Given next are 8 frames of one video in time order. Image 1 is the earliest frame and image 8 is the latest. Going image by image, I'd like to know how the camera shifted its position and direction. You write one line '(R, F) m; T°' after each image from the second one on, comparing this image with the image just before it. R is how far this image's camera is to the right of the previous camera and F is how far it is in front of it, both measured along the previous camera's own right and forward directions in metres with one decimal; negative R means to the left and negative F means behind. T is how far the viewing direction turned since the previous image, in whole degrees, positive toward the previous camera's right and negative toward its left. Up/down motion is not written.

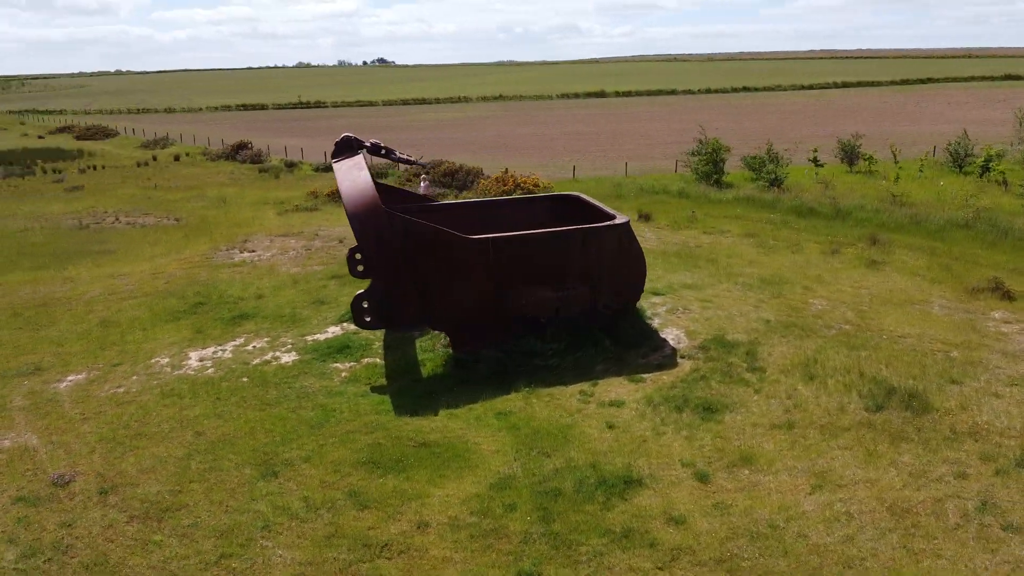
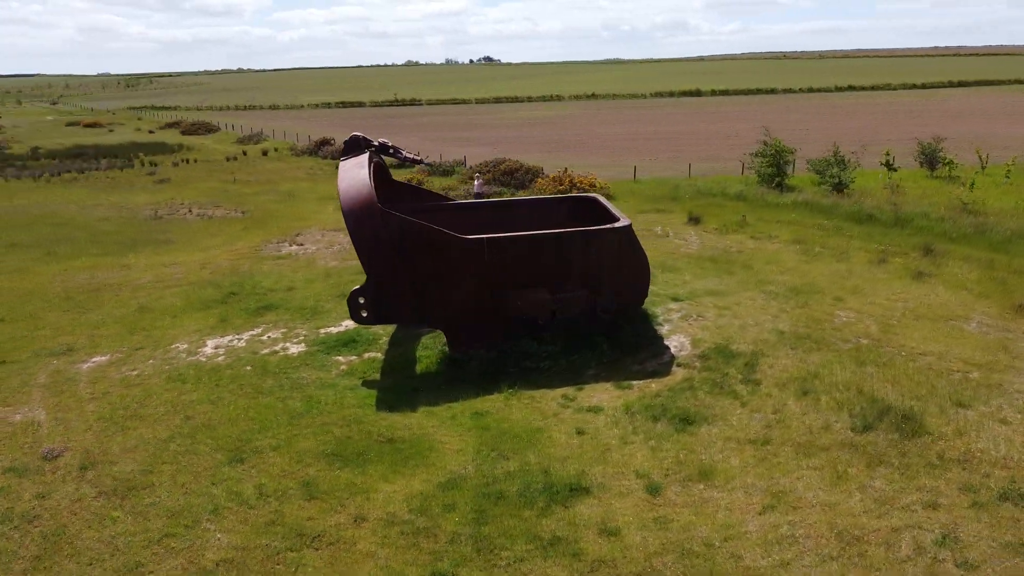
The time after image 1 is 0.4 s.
(+1.3, +0.1) m; -7°
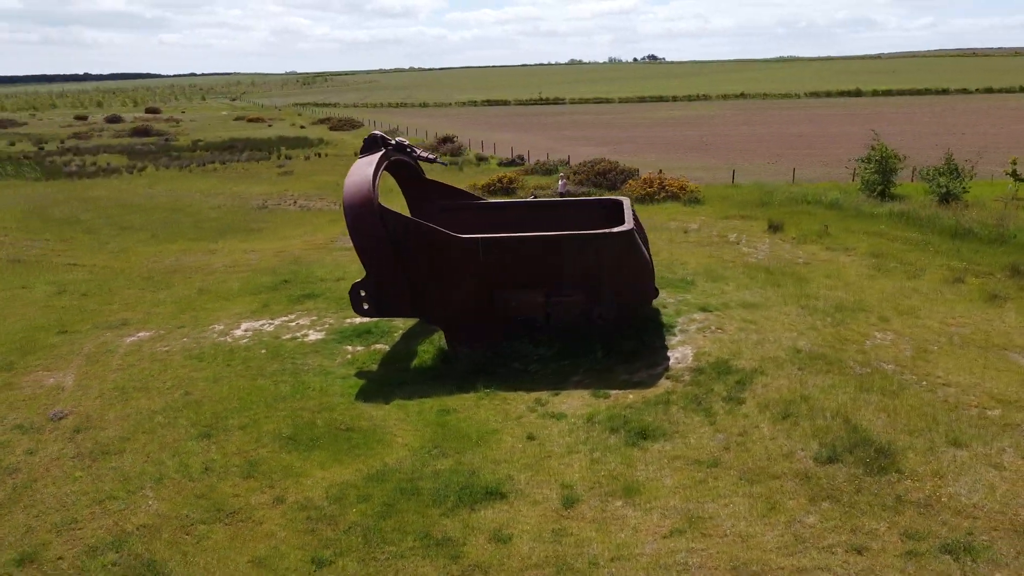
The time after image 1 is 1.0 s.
(+1.9, +0.2) m; -11°
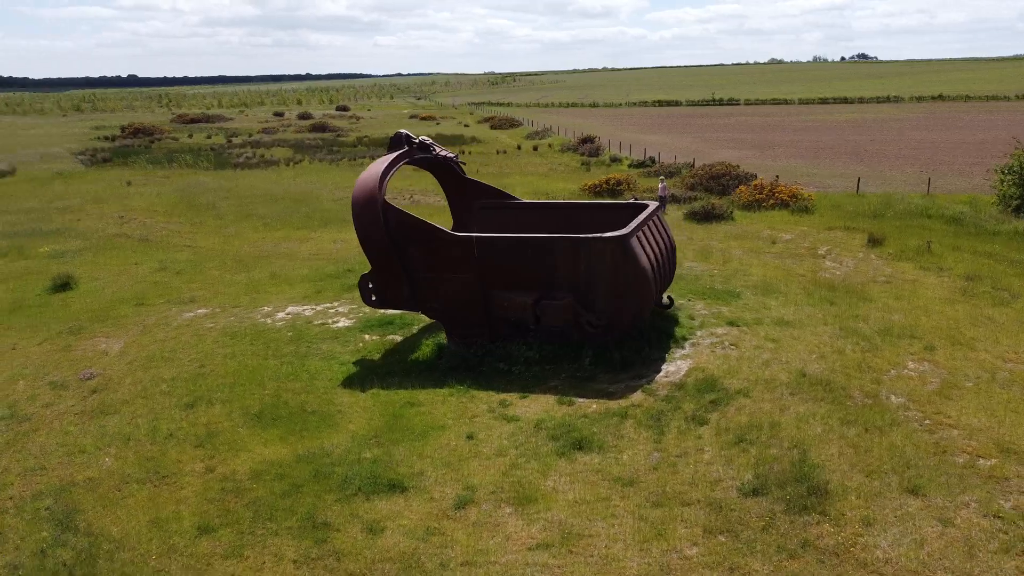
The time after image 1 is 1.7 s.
(+2.3, +0.3) m; -13°
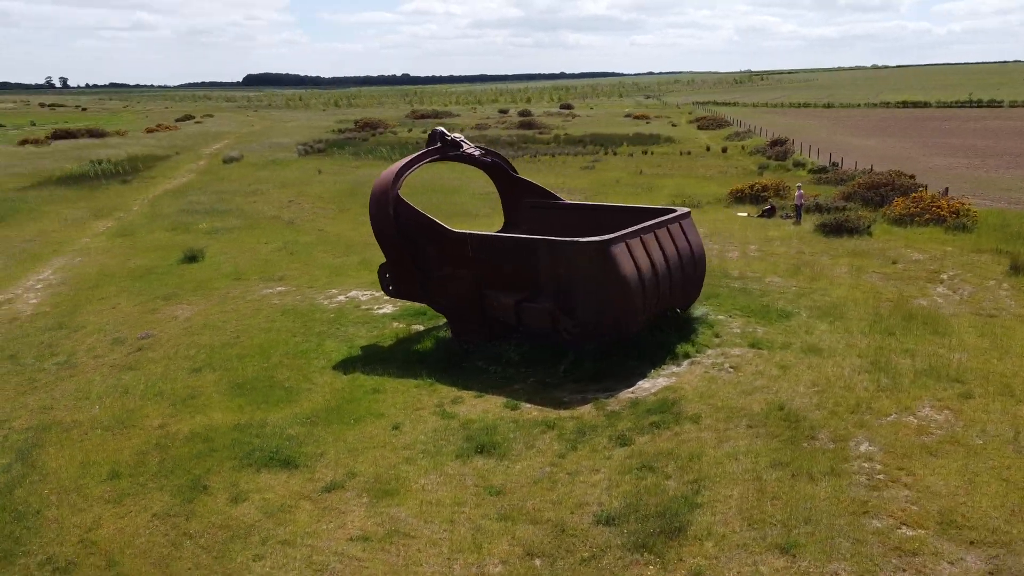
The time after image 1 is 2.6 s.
(+2.9, +0.5) m; -17°
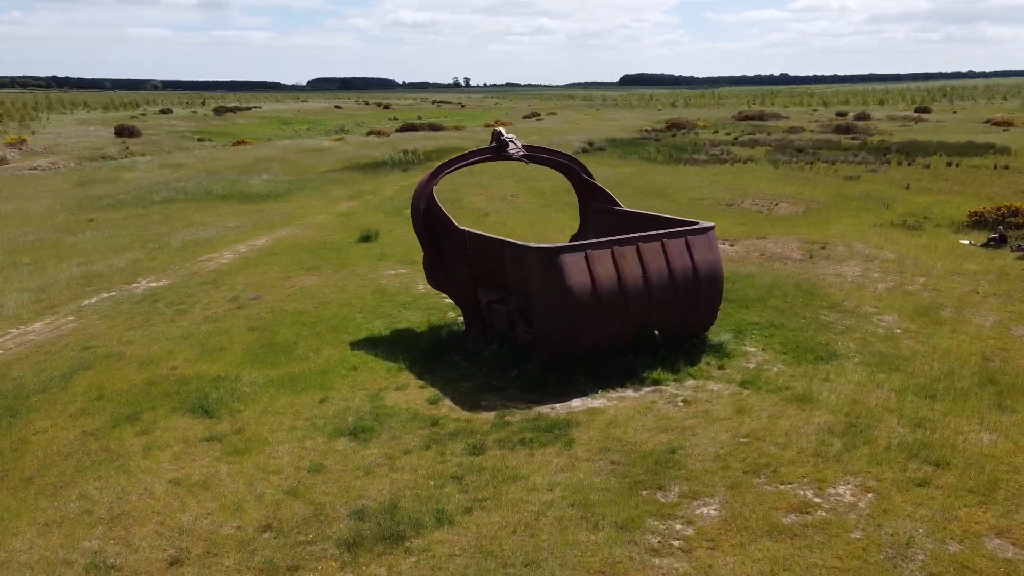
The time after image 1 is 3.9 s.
(+4.3, +0.9) m; -25°
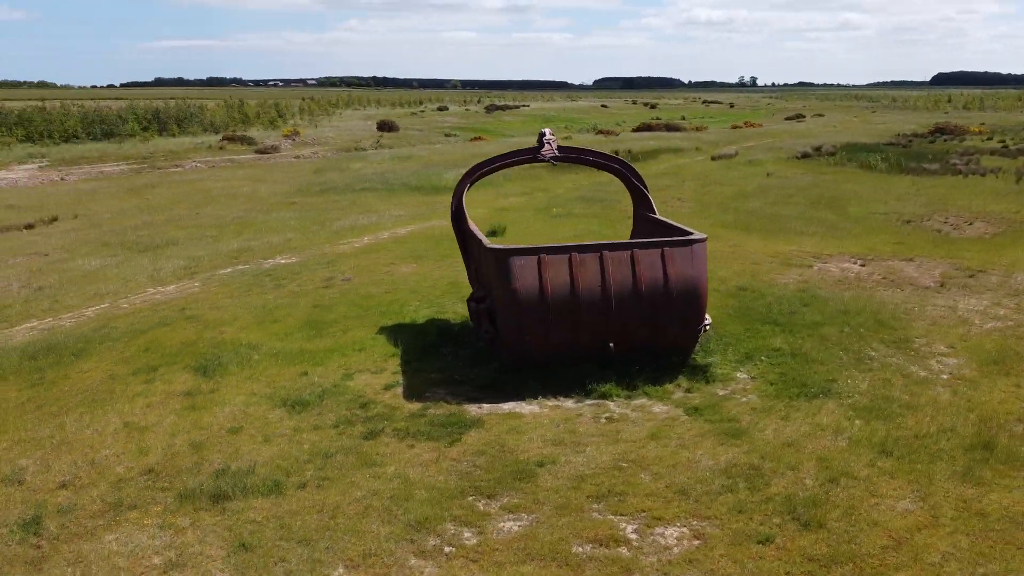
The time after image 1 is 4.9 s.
(+3.3, +0.5) m; -19°
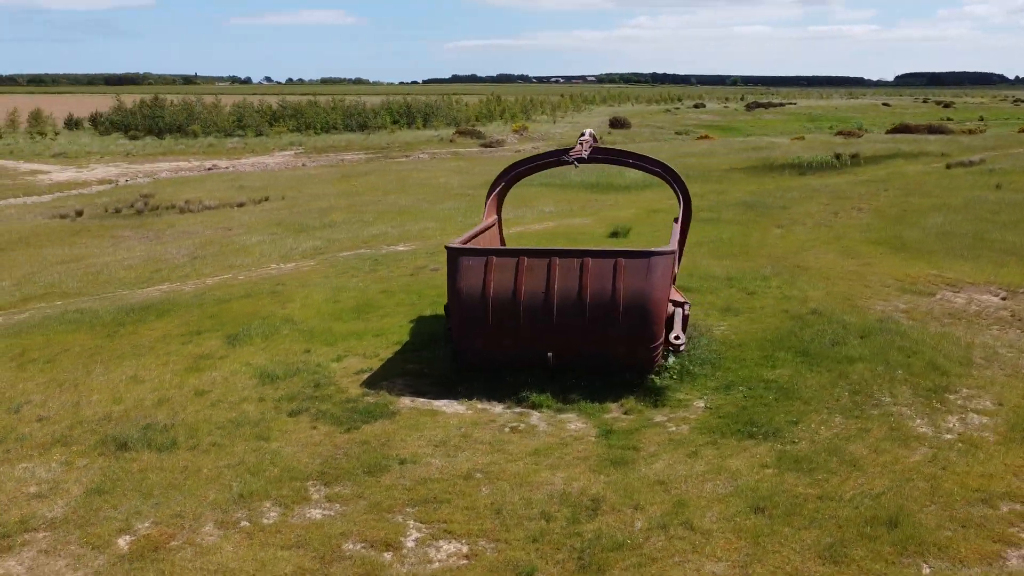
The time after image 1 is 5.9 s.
(+3.3, +0.6) m; -19°
